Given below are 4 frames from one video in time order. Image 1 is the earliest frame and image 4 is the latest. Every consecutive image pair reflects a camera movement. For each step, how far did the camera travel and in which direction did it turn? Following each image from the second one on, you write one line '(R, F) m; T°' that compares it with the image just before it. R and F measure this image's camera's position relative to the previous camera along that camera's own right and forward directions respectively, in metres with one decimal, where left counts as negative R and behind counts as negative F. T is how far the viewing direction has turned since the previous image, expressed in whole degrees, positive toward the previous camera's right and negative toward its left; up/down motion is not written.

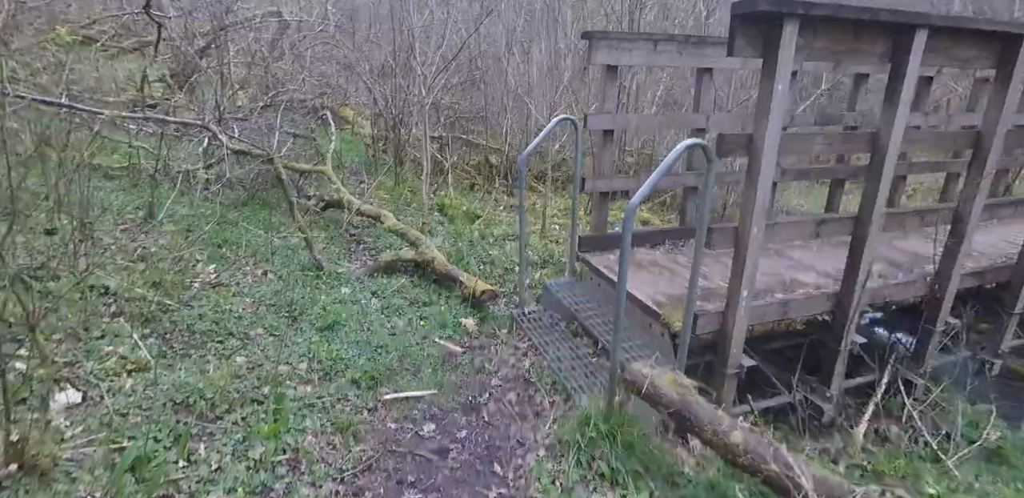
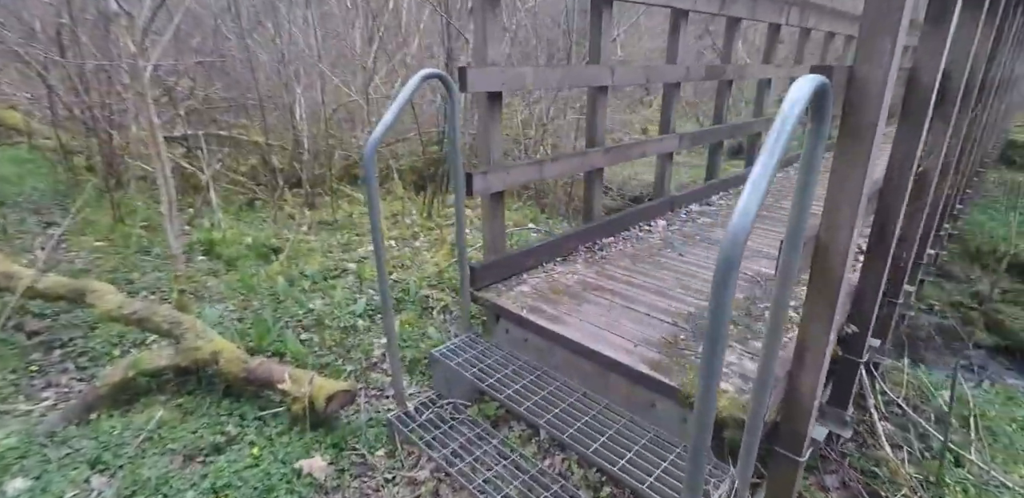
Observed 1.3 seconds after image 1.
(-0.2, +1.6) m; +21°
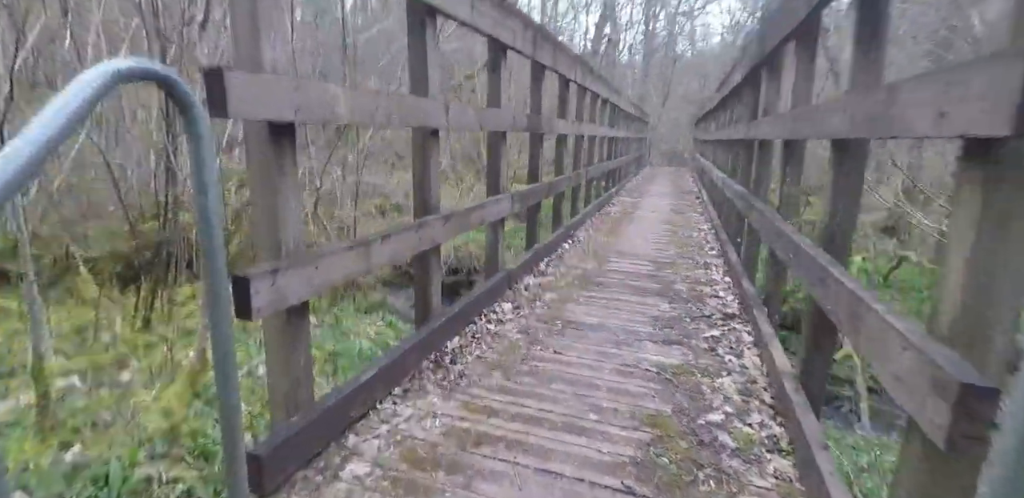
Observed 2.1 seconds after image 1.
(-0.2, +1.1) m; +25°
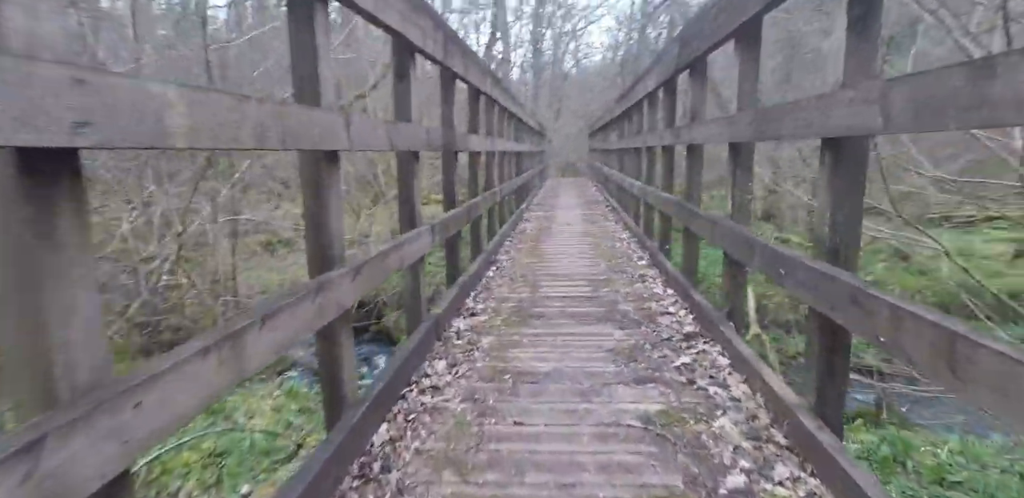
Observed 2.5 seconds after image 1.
(-0.1, +0.5) m; +10°
